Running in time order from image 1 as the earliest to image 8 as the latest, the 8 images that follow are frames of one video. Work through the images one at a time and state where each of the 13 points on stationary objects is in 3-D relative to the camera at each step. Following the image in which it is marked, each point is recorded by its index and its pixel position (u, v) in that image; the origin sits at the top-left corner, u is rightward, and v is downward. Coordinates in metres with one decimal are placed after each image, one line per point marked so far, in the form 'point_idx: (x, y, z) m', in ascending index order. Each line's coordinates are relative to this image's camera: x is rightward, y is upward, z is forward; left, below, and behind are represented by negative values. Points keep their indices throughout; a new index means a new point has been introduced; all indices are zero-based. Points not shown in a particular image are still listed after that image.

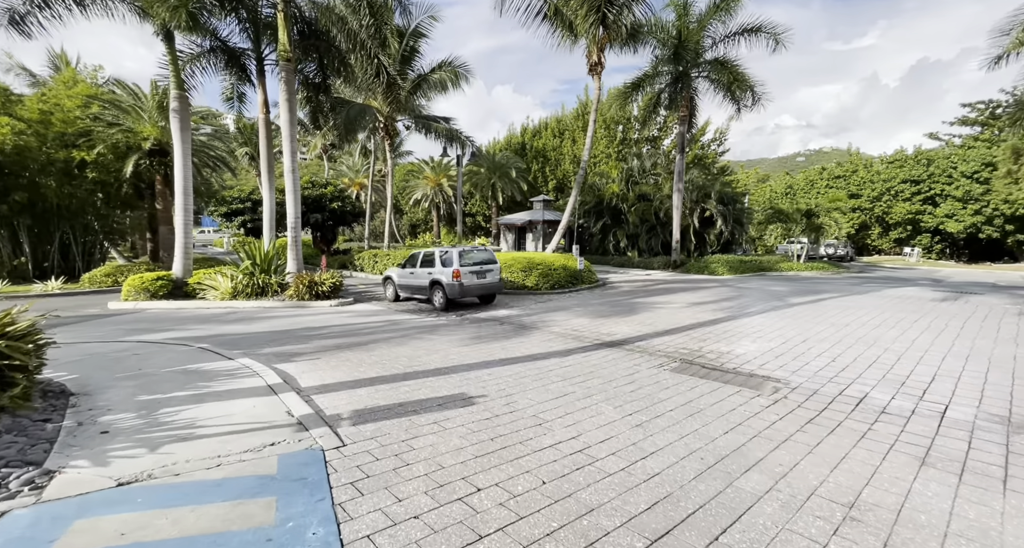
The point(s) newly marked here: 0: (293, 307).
0: (-5.0, -0.8, +11.1) m
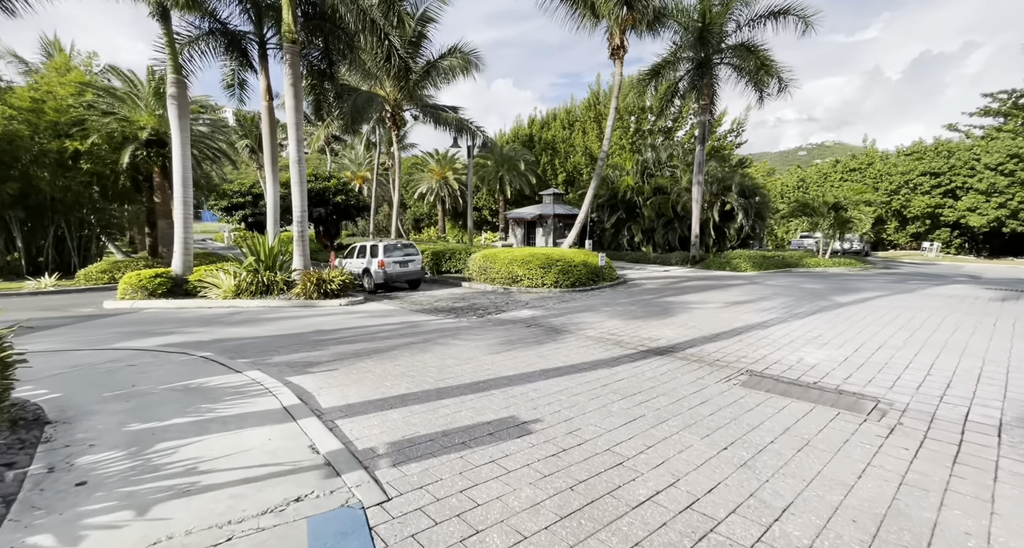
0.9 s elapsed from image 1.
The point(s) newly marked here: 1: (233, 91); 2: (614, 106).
0: (-4.6, -0.7, +10.5) m
1: (-8.2, +5.4, +14.2) m
2: (+2.9, +4.8, +13.5) m
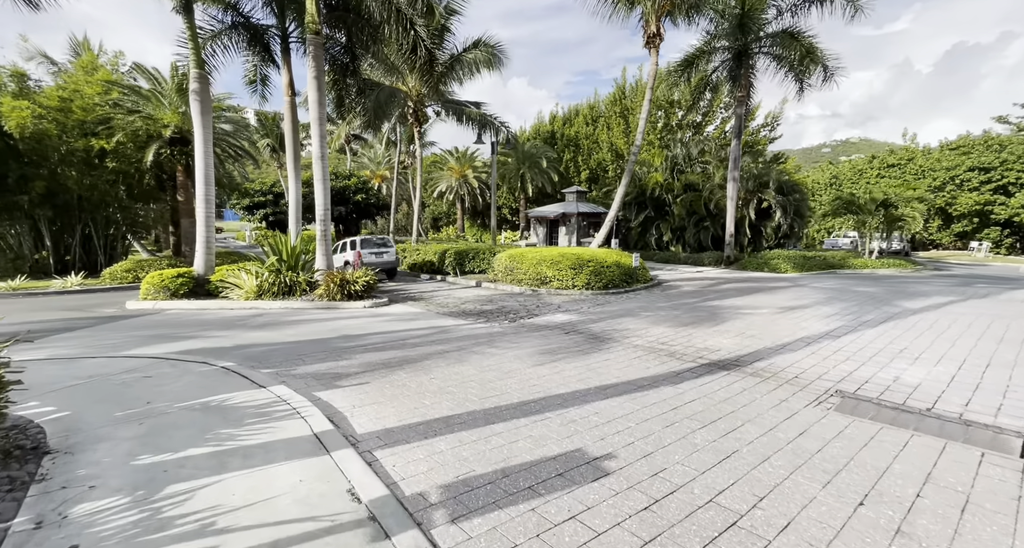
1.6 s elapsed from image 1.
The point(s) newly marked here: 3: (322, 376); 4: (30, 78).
0: (-4.0, -0.7, +10.1) m
1: (-7.4, +5.4, +14.0) m
2: (+3.7, +4.7, +12.9) m
3: (-1.8, -1.0, +4.6) m
4: (-13.4, +5.4, +13.7) m
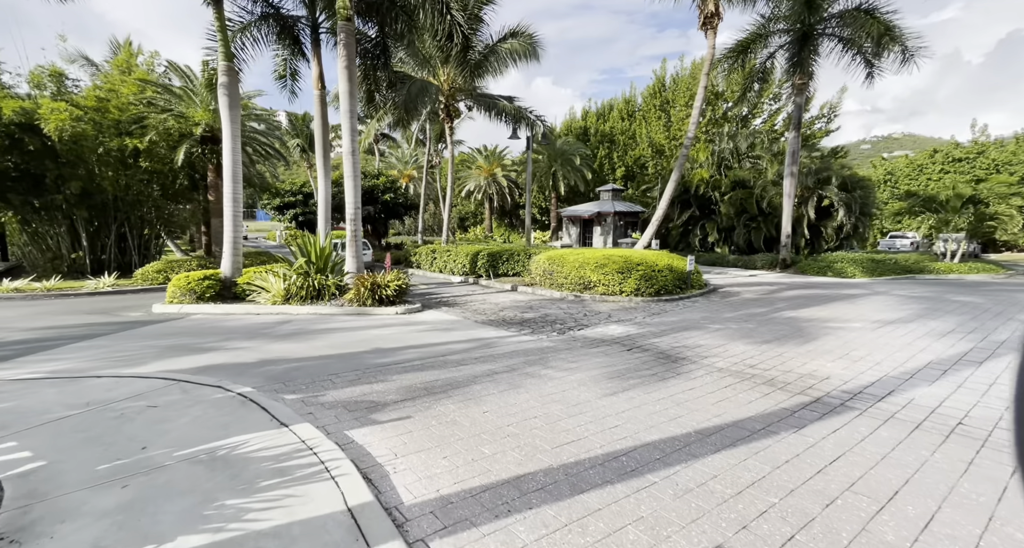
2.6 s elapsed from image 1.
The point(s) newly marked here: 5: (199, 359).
0: (-3.1, -0.8, +9.5) m
1: (-6.4, +5.3, +13.5) m
2: (+4.7, +4.6, +11.8) m
3: (-1.3, -1.1, +3.9) m
4: (-12.3, +5.4, +13.6) m
5: (-3.7, -1.0, +5.7) m
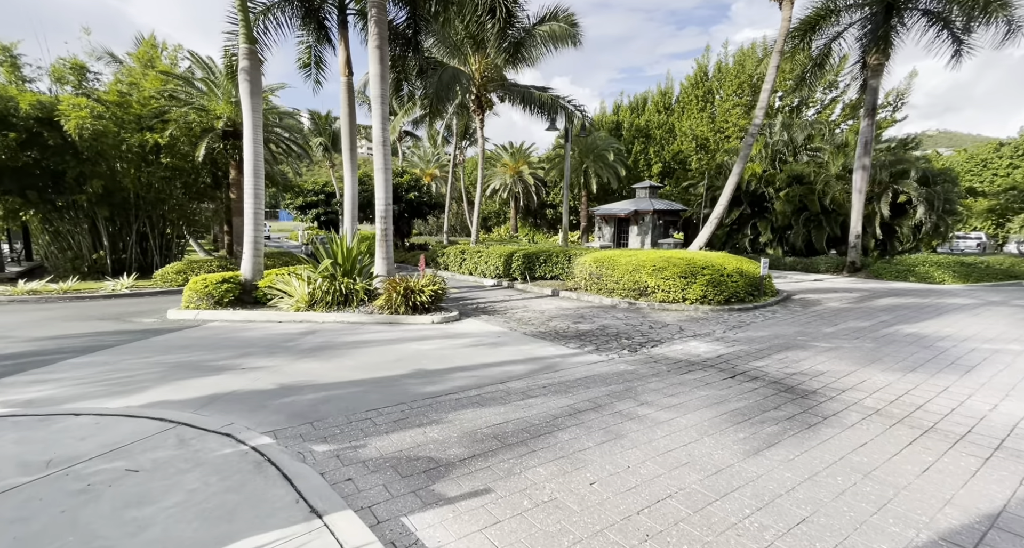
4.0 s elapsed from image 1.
0: (-2.3, -0.9, +8.5) m
1: (-5.3, +5.3, +12.6) m
2: (+5.6, +4.5, +10.6) m
3: (-0.6, -1.2, +2.8) m
4: (-11.3, +5.4, +12.9) m
5: (-3.0, -1.1, +4.8) m
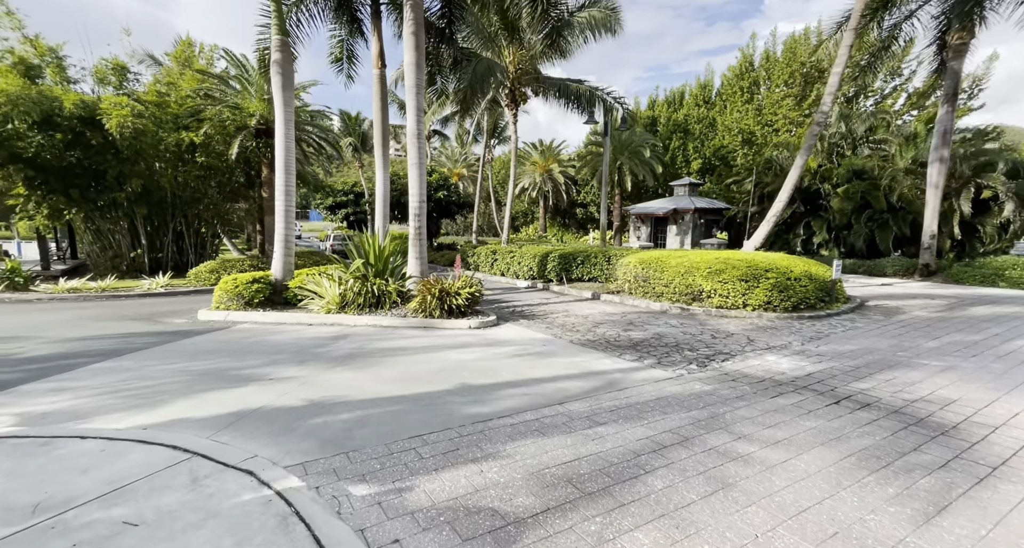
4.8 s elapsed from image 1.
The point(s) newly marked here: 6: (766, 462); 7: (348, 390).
0: (-1.5, -0.9, +8.0) m
1: (-4.4, +5.3, +12.2) m
2: (+6.5, +4.5, +9.6) m
3: (-0.2, -1.2, +2.2) m
4: (-10.3, +5.4, +12.9) m
5: (-2.5, -1.1, +4.3) m
6: (+1.5, -1.1, +2.9) m
7: (-1.6, -1.1, +4.6) m
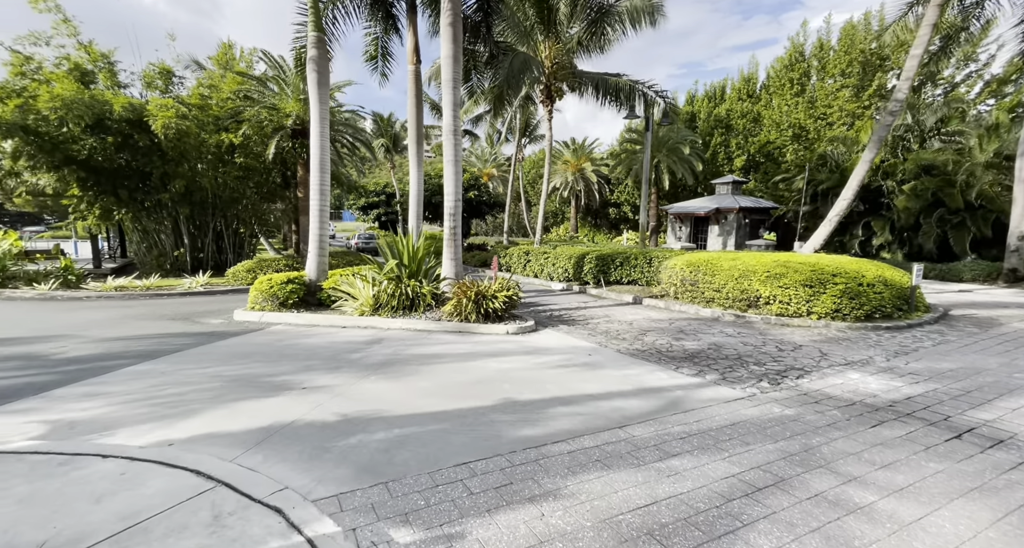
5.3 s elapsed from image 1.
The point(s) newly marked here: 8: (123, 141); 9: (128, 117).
0: (-0.9, -0.9, +7.6) m
1: (-3.4, +5.2, +12.0) m
2: (+7.3, +4.4, +8.8) m
3: (+0.1, -1.2, +1.8) m
4: (-9.3, +5.4, +13.0) m
5: (-2.0, -1.2, +4.0) m
6: (+1.9, -1.2, +2.3) m
7: (-1.1, -1.1, +4.2) m
8: (-9.6, +3.3, +11.7) m
9: (-9.3, +3.8, +11.5) m
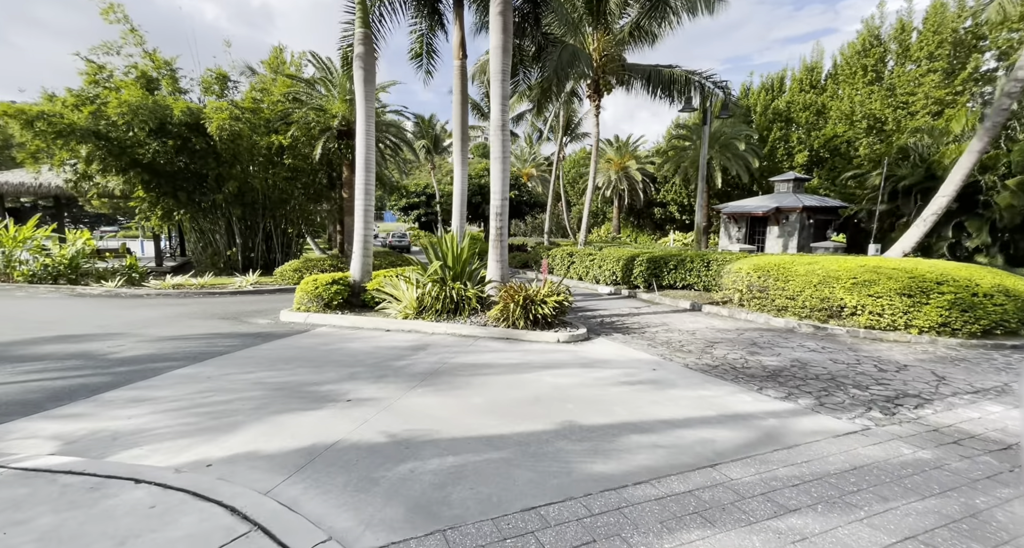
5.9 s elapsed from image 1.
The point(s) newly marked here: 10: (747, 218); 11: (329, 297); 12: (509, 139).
0: (-0.1, -1.0, +7.2) m
1: (-2.2, +5.2, +11.8) m
2: (+8.2, +4.3, +7.6) m
3: (+0.4, -1.3, +1.3) m
4: (-8.0, +5.5, +13.2) m
5: (-1.5, -1.2, +3.6) m
6: (+2.2, -1.3, +1.6) m
7: (-0.6, -1.2, +3.8) m
8: (-8.4, +3.3, +12.0) m
9: (-8.1, +3.8, +11.7) m
10: (+8.5, +1.9, +17.0) m
11: (-3.3, -0.4, +8.6) m
12: (0.0, +2.4, +8.4) m
